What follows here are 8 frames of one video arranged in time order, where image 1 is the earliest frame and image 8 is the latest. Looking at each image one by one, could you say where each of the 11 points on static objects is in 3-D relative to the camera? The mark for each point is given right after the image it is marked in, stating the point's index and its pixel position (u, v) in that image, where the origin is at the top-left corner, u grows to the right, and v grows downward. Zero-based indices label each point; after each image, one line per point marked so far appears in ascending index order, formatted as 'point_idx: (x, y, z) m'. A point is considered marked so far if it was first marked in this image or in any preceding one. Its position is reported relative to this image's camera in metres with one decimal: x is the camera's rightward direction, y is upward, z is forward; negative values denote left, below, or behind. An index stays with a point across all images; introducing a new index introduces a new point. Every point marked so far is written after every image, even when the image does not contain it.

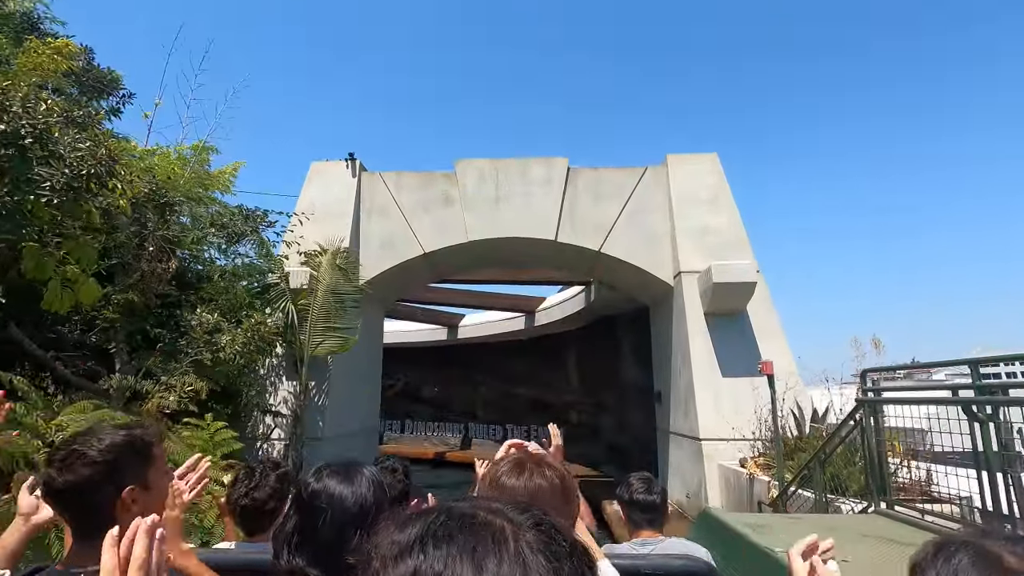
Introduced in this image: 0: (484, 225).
0: (-0.5, +1.0, +8.9) m
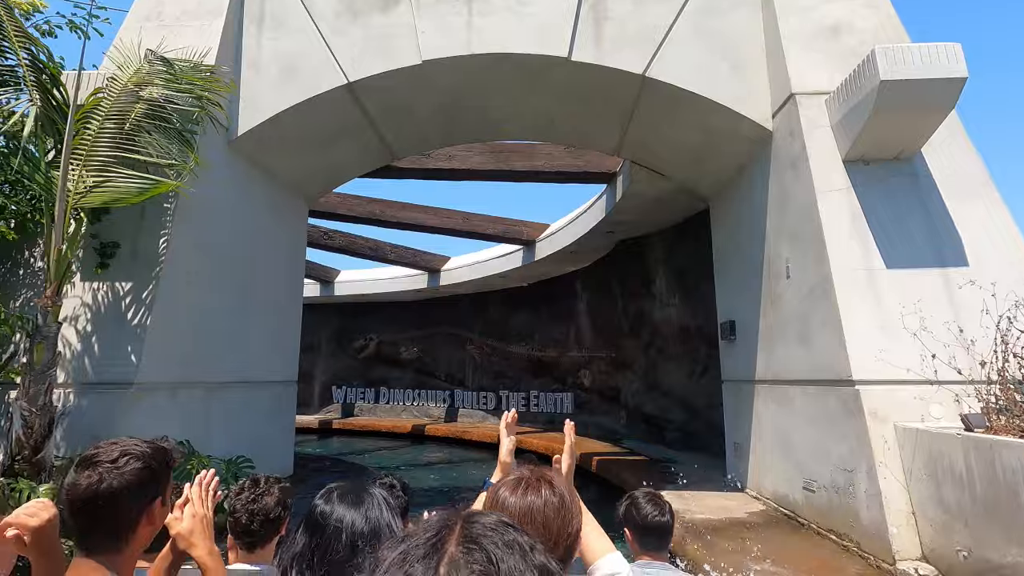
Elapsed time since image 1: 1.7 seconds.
0: (-0.6, +2.5, +5.3) m
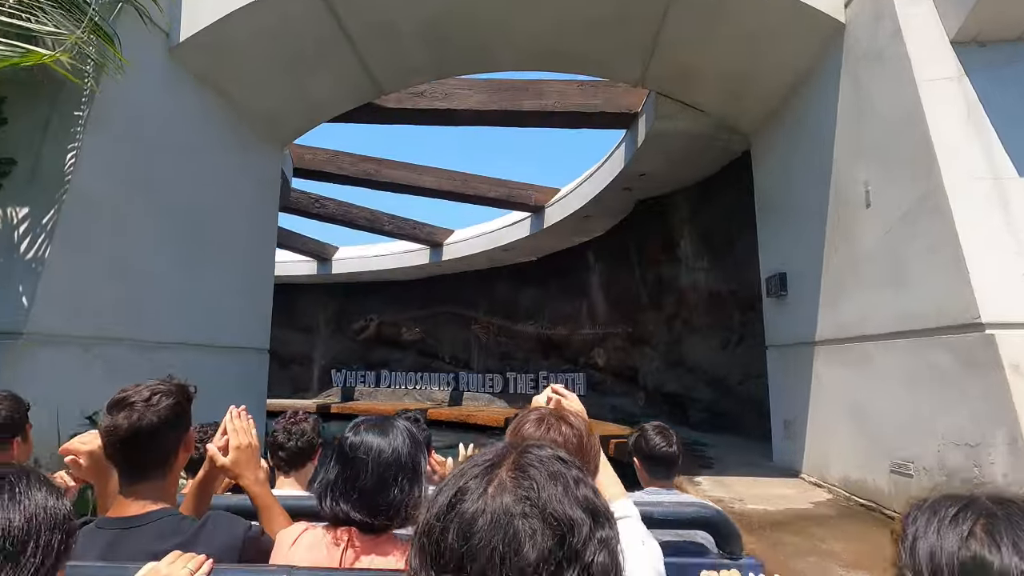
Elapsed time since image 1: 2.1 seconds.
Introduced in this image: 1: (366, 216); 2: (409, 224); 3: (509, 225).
0: (-0.6, +3.0, +4.3) m
1: (-3.2, +1.6, +11.7) m
2: (-2.4, +1.5, +12.5) m
3: (-0.1, +1.4, +11.7) m
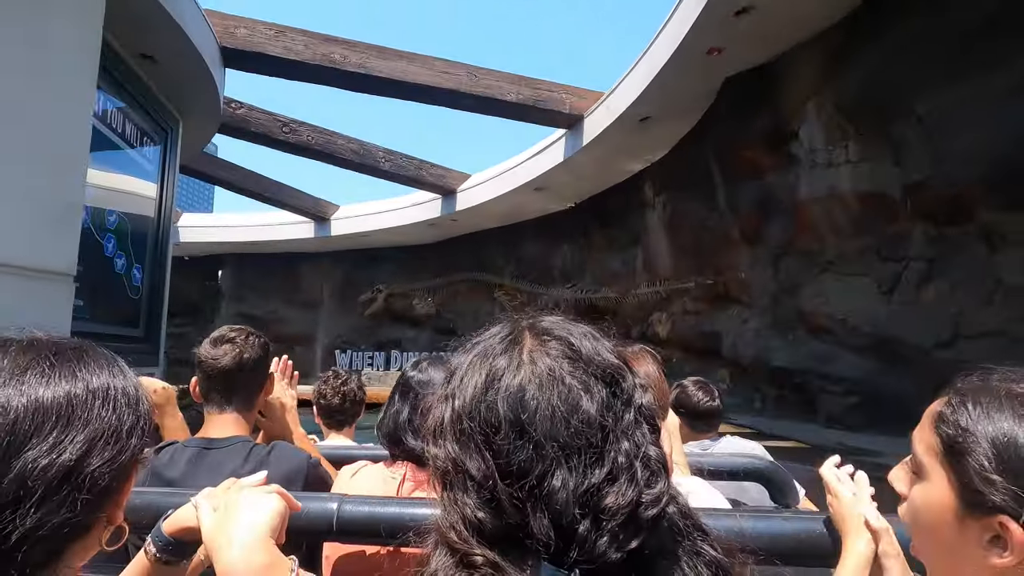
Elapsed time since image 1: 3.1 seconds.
0: (-0.7, +3.7, +1.5) m
1: (-2.7, +2.4, +9.1) m
2: (-1.9, +2.3, +9.9) m
3: (+0.4, +2.2, +8.8) m
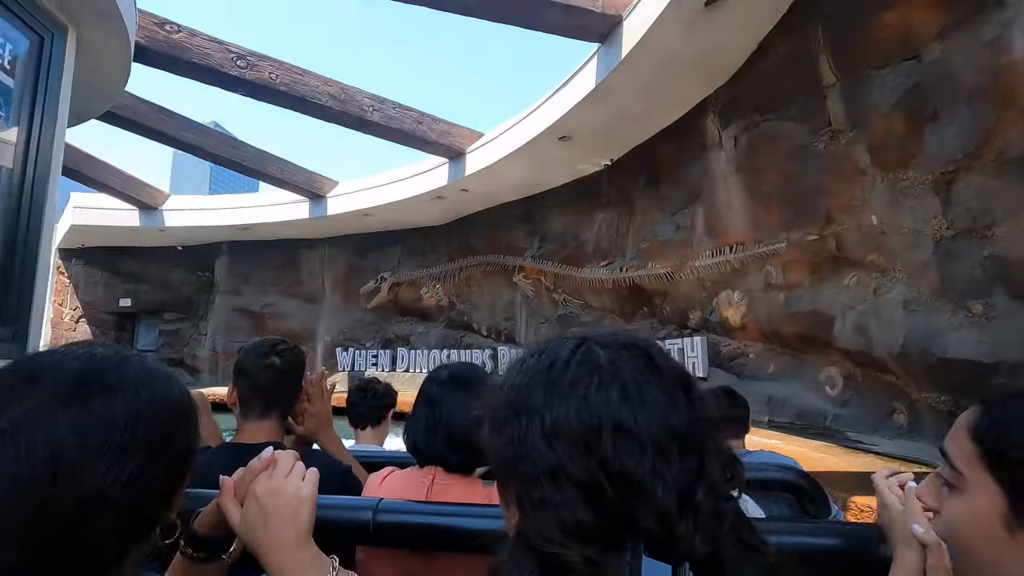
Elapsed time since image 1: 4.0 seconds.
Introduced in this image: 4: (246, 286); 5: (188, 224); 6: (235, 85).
0: (-1.0, +4.1, -0.4) m
1: (-2.5, +2.7, +7.3) m
2: (-1.6, +2.6, +8.0) m
3: (+0.6, +2.5, +6.8) m
4: (-6.6, +0.1, +13.2) m
5: (-7.2, +1.4, +11.9) m
6: (-3.5, +2.6, +6.8) m
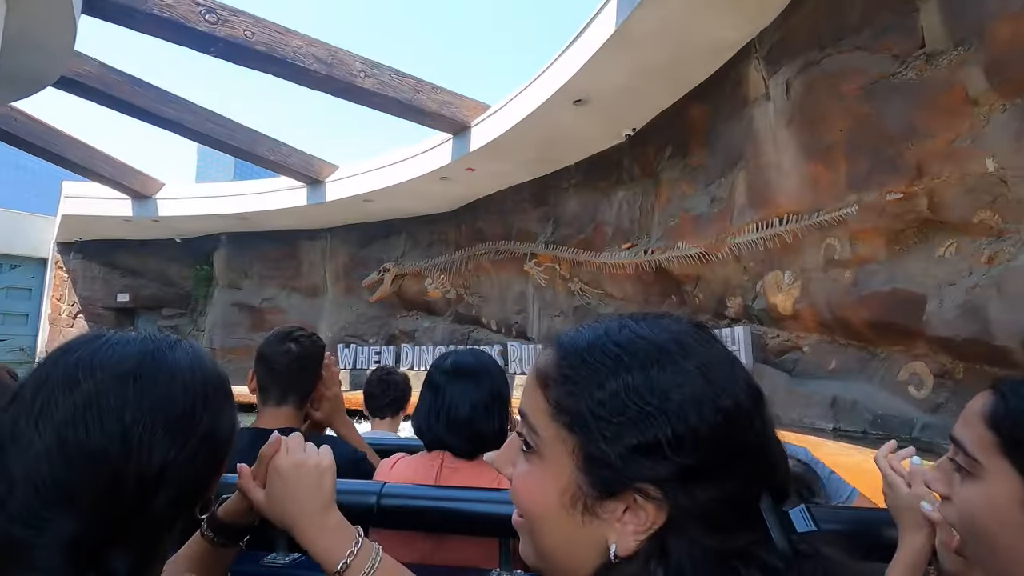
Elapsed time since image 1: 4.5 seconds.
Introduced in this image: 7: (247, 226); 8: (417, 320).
0: (-1.2, +4.2, -1.3) m
1: (-2.4, +2.8, +6.5) m
2: (-1.5, +2.8, +7.2) m
3: (+0.7, +2.7, +5.9) m
4: (-6.3, +0.2, +12.6) m
5: (-7.0, +1.6, +11.3) m
6: (-3.4, +2.7, +6.0) m
7: (-6.0, +1.4, +12.0) m
8: (-2.0, -0.7, +11.3) m
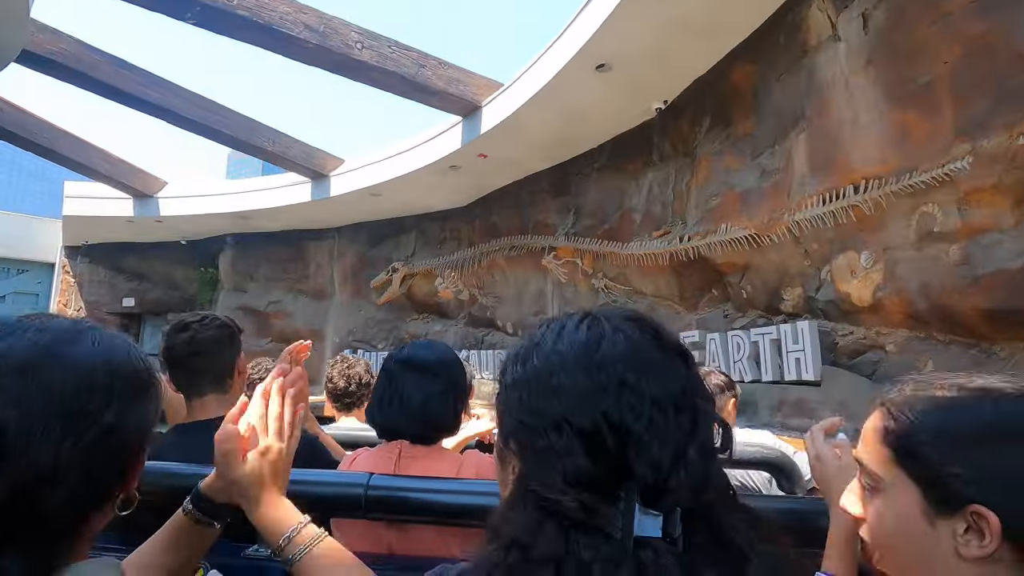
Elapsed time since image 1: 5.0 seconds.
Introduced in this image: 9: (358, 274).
0: (-1.4, +4.4, -2.0) m
1: (-2.2, +2.9, +5.8) m
2: (-1.3, +2.9, +6.5) m
3: (+0.8, +2.8, +5.1) m
4: (-5.9, +0.1, +12.0) m
5: (-6.6, +1.5, +10.8) m
6: (-3.3, +2.8, +5.4) m
7: (-5.6, +1.3, +11.4) m
8: (-1.6, -0.7, +10.5) m
9: (-3.2, +0.3, +11.1) m
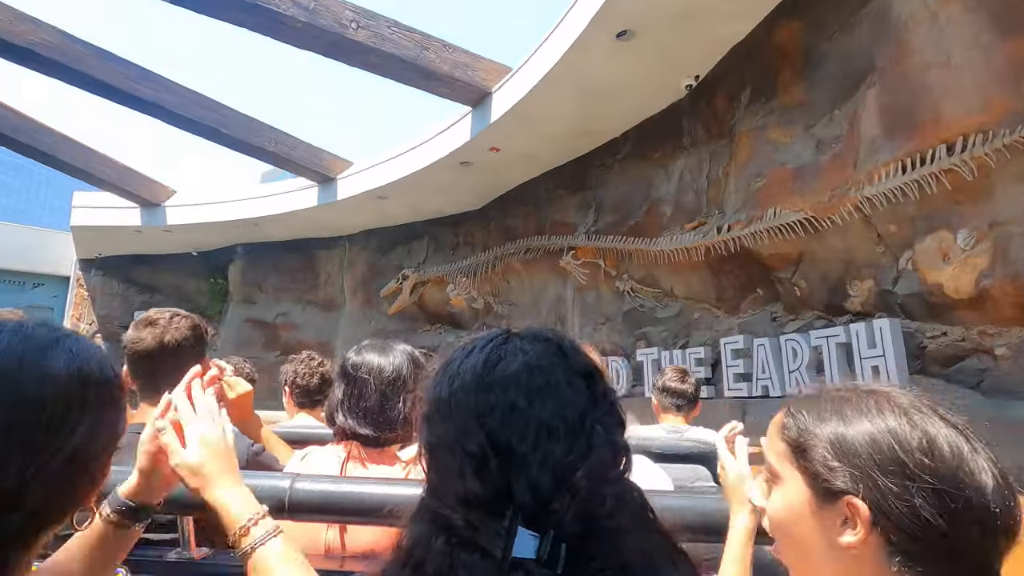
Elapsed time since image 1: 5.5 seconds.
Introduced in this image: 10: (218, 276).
0: (-1.7, +4.7, -2.5) m
1: (-2.1, +2.9, +5.3) m
2: (-1.2, +2.8, +5.9) m
3: (+0.8, +2.8, +4.4) m
4: (-5.5, -0.1, +11.6) m
5: (-6.3, +1.3, +10.4) m
6: (-3.2, +2.8, +4.9) m
7: (-5.2, +1.1, +11.0) m
8: (-1.3, -0.9, +9.9) m
9: (-2.8, +0.1, +10.5) m
10: (-6.7, +0.3, +12.2) m
